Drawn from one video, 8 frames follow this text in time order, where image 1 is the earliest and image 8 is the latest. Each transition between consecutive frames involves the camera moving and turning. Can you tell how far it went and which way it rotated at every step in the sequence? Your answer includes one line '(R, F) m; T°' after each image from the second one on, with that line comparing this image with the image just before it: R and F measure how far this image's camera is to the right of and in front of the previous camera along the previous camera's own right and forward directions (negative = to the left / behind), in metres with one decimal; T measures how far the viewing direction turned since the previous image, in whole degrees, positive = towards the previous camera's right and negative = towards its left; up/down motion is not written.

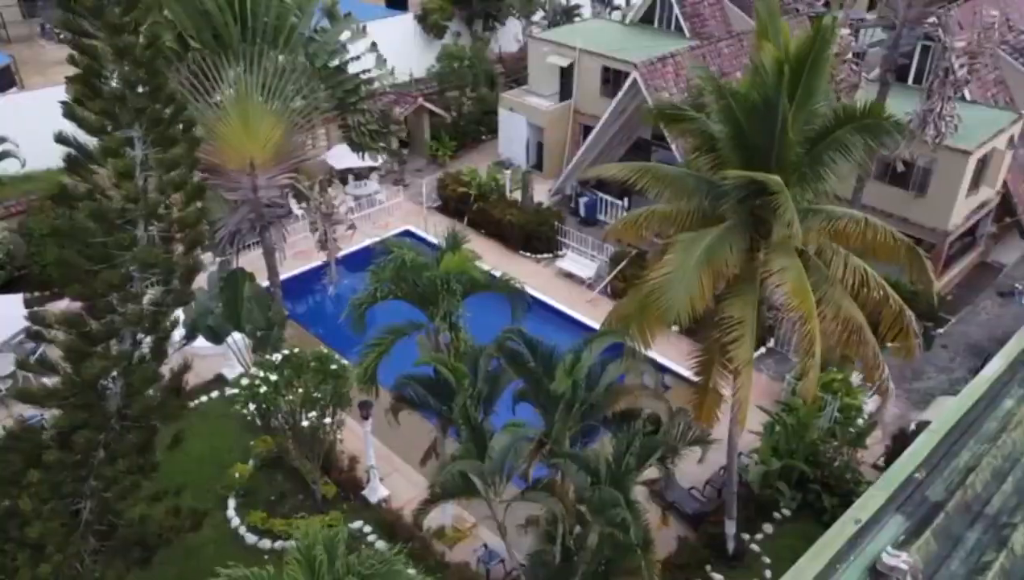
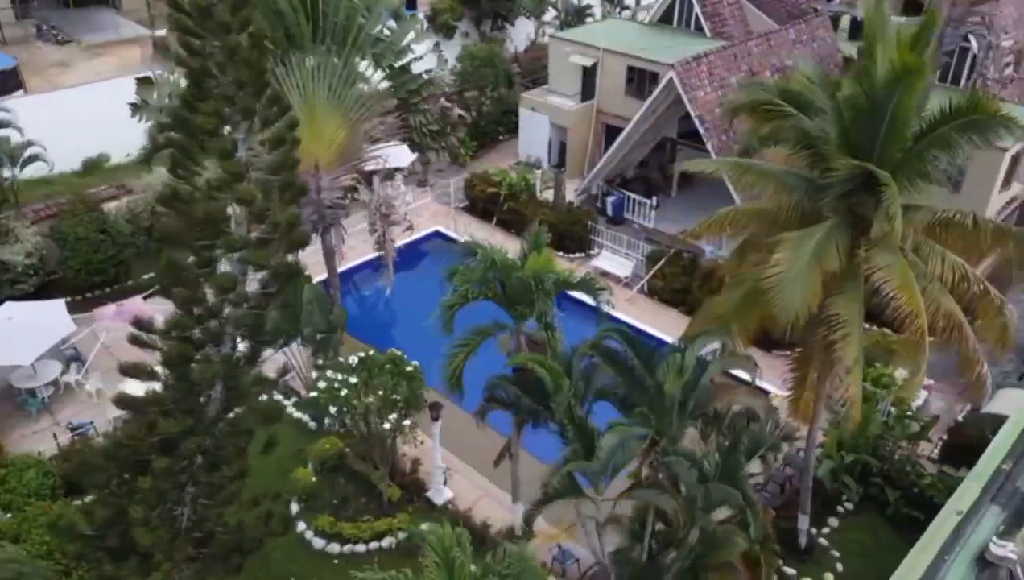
(-1.4, 0.0) m; +2°
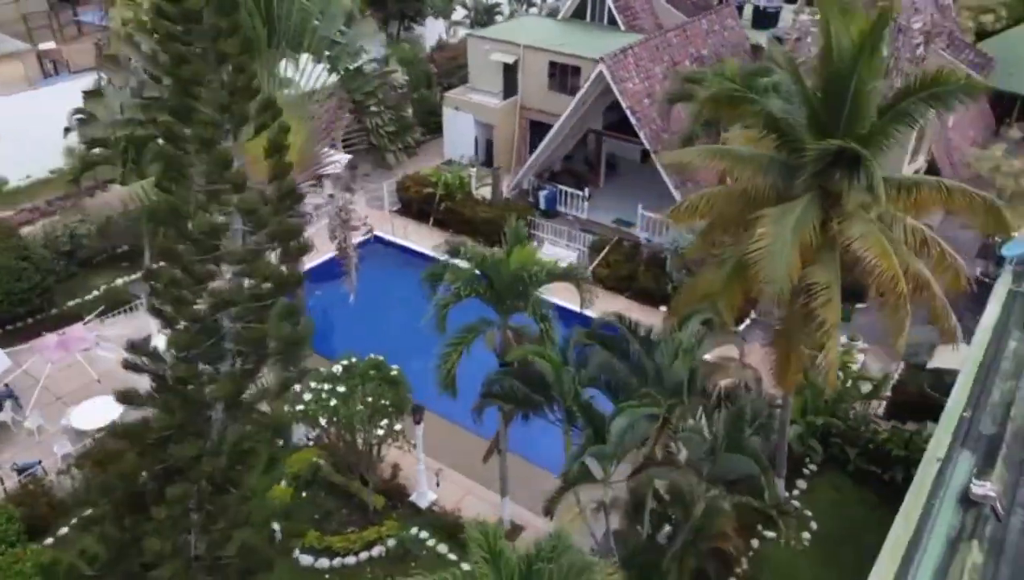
(-1.1, 0.0) m; +7°
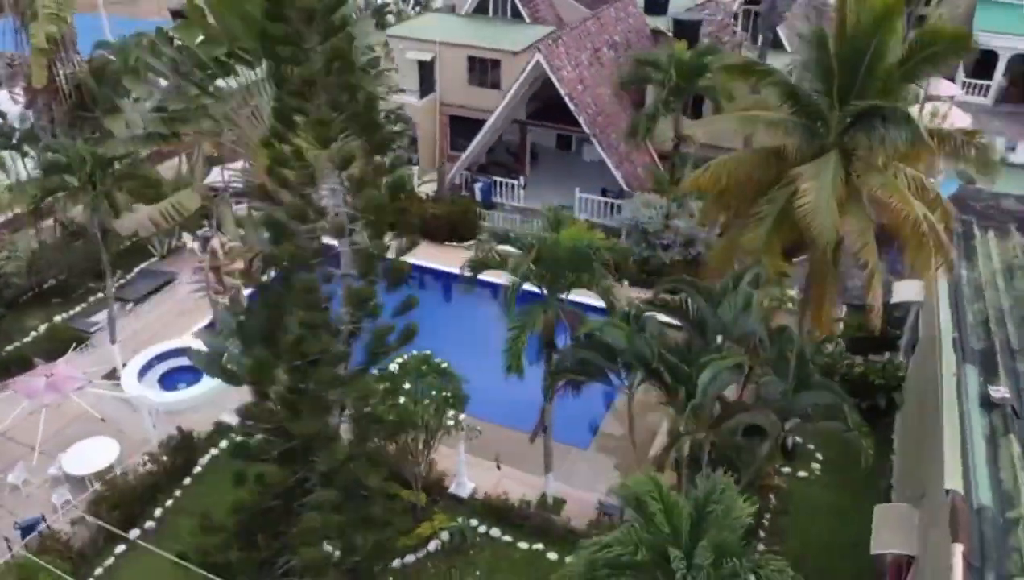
(-2.8, -0.1) m; +11°
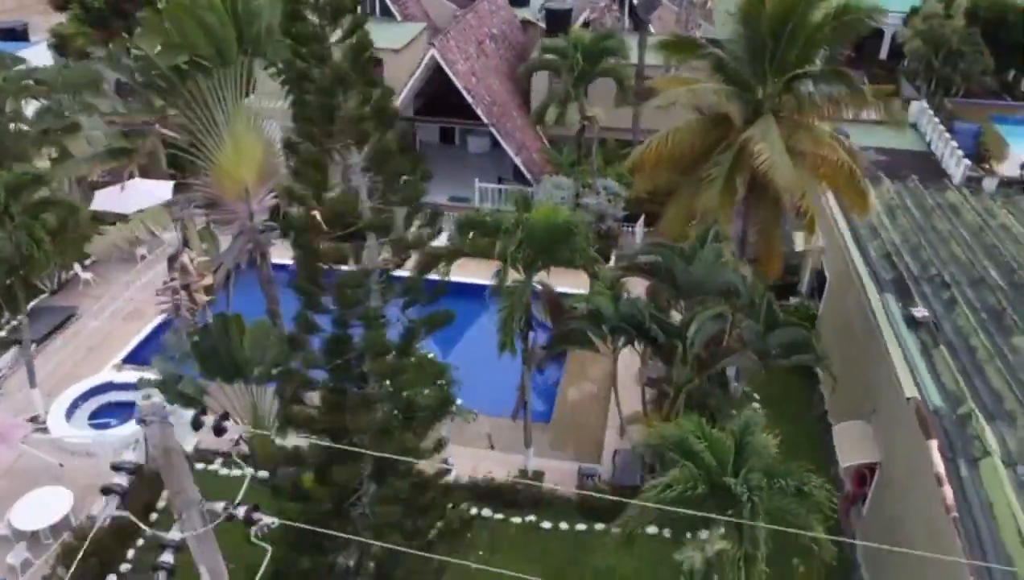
(-2.0, -0.2) m; +11°
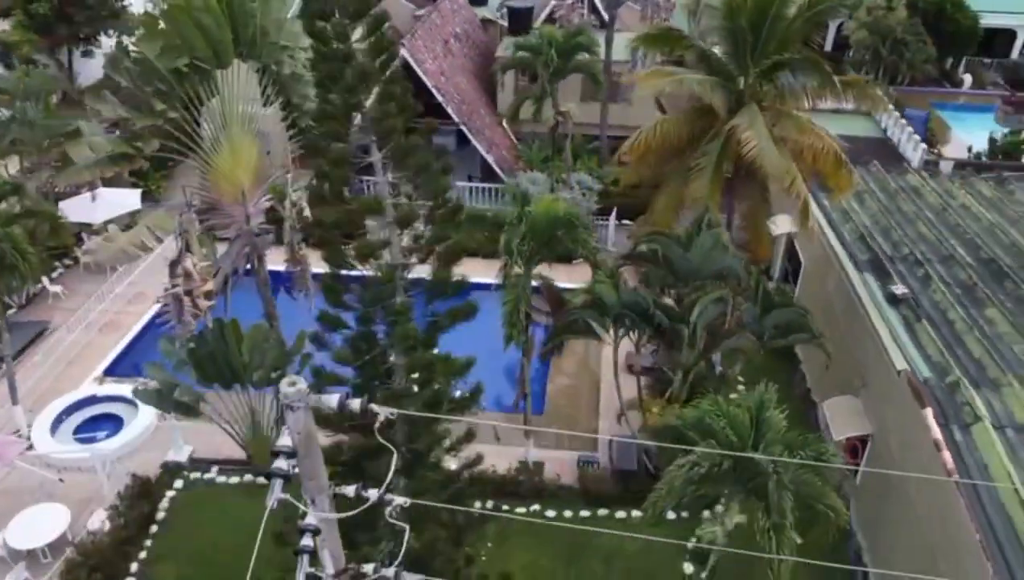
(-0.8, -0.1) m; +4°
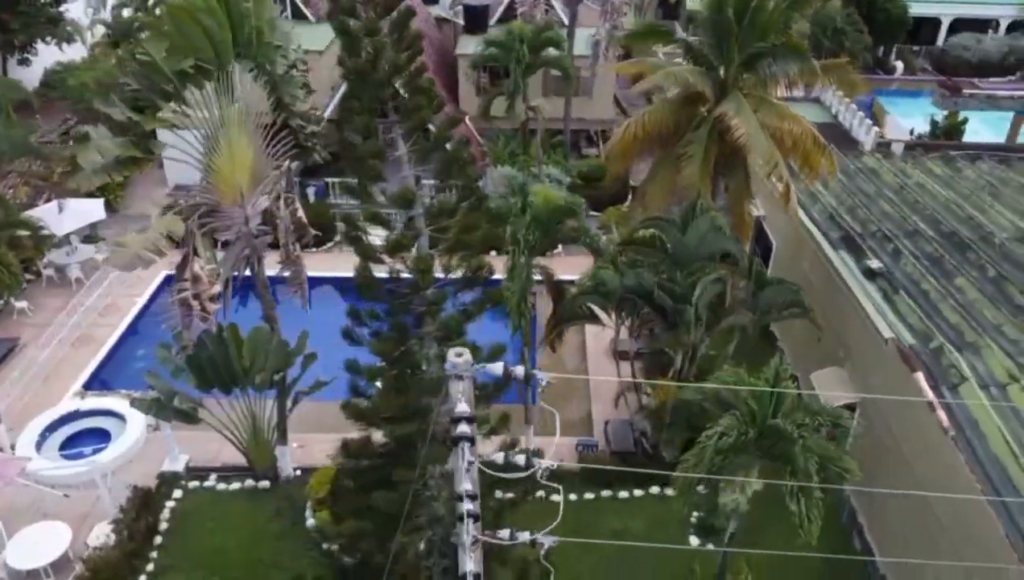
(-1.0, -0.2) m; +5°
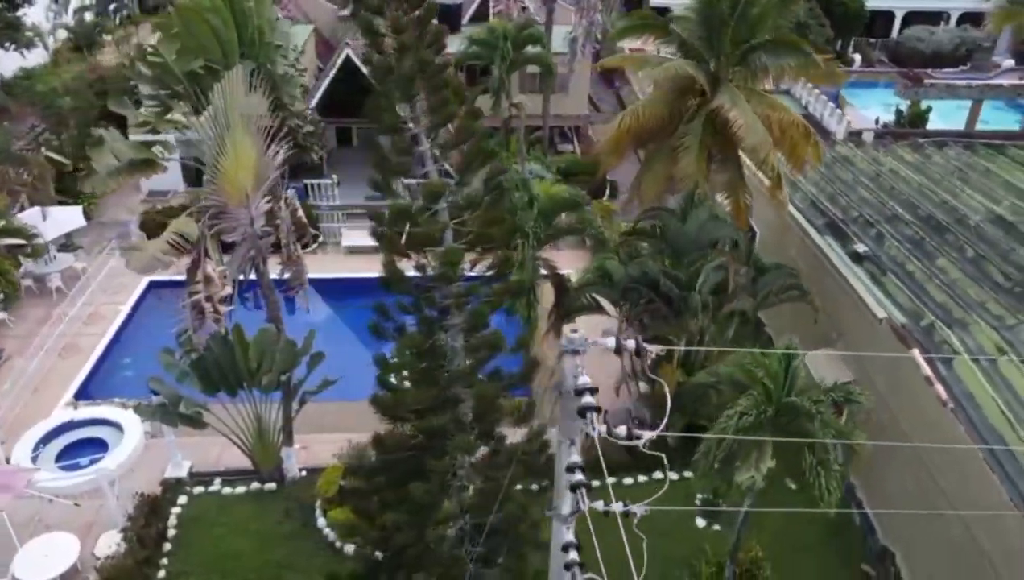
(-0.7, -0.1) m; +3°
